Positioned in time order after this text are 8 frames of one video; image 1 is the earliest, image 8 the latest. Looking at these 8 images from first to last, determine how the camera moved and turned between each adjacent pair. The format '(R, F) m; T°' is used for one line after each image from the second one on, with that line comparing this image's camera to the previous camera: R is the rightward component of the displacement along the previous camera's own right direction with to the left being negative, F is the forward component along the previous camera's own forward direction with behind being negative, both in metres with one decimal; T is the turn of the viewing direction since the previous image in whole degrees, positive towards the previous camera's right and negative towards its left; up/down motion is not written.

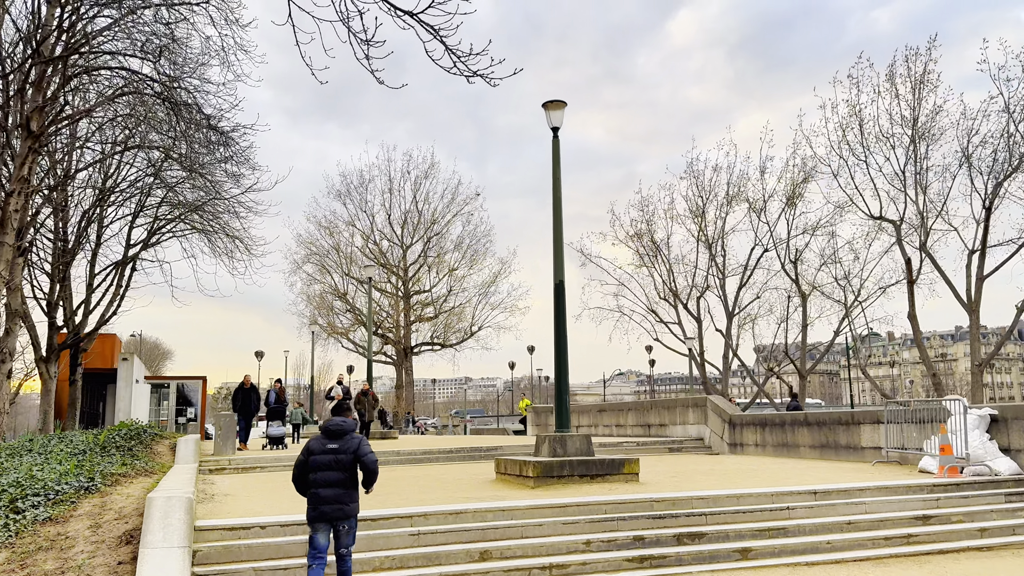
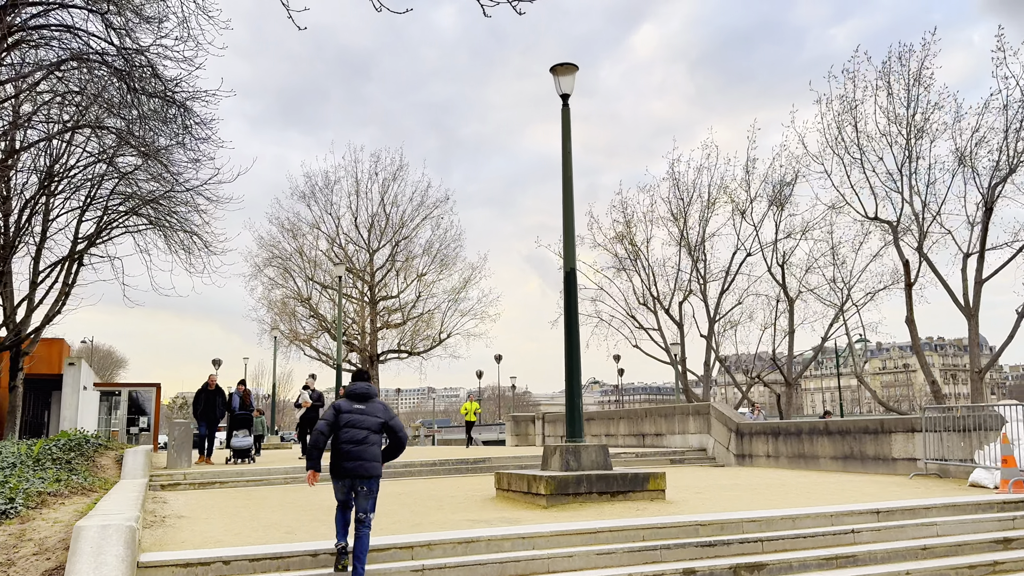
(-0.5, +1.5) m; +3°
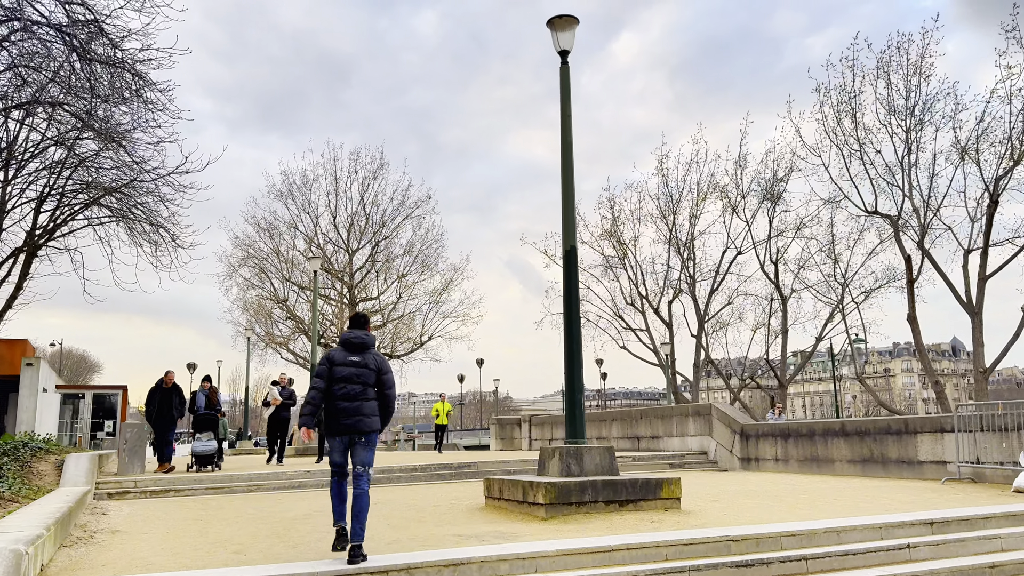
(-0.1, +1.2) m; +1°
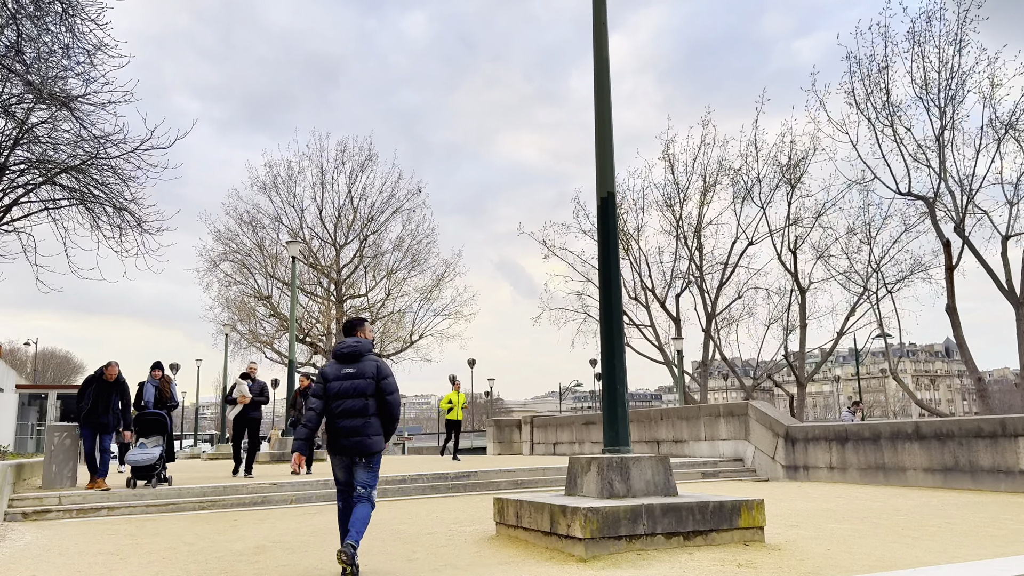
(-0.2, +2.2) m; +1°
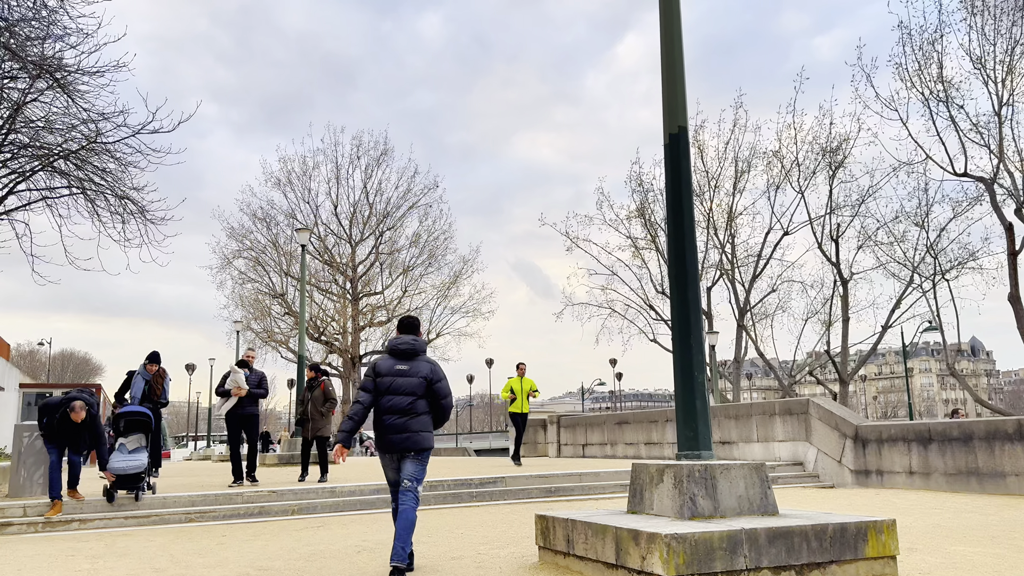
(-0.2, +1.4) m; -1°
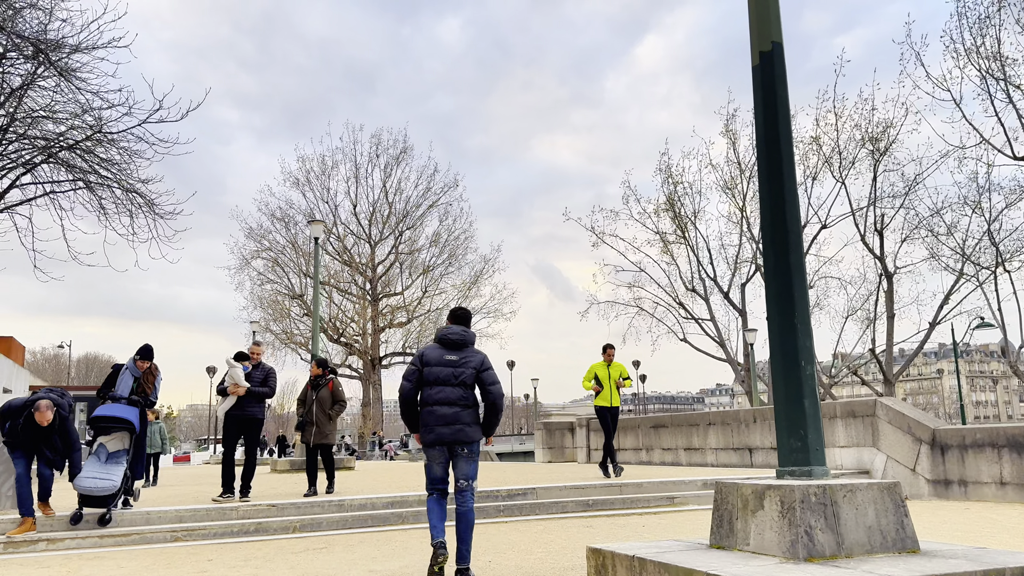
(-0.1, +1.2) m; -1°
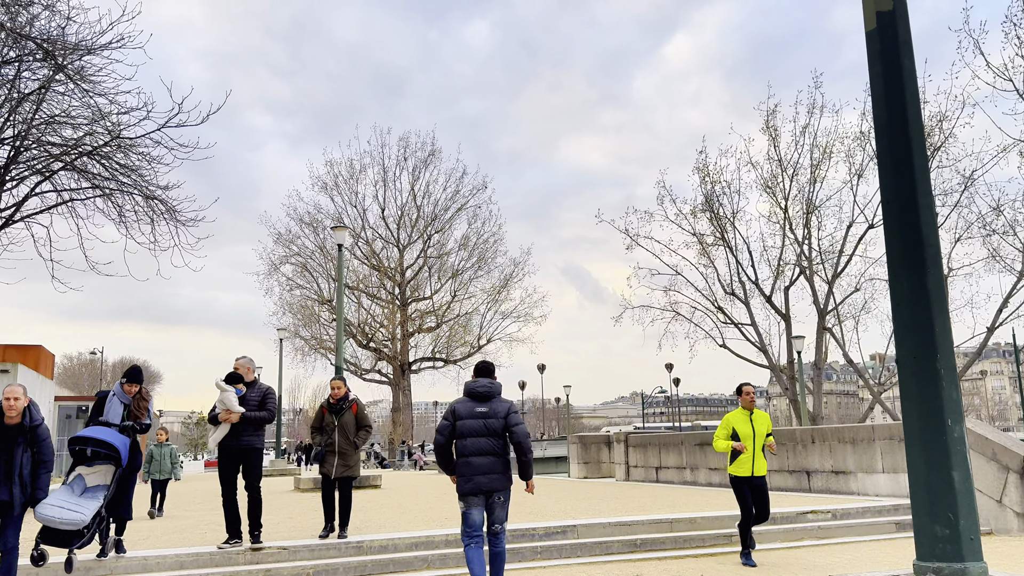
(-0.1, +0.9) m; -2°
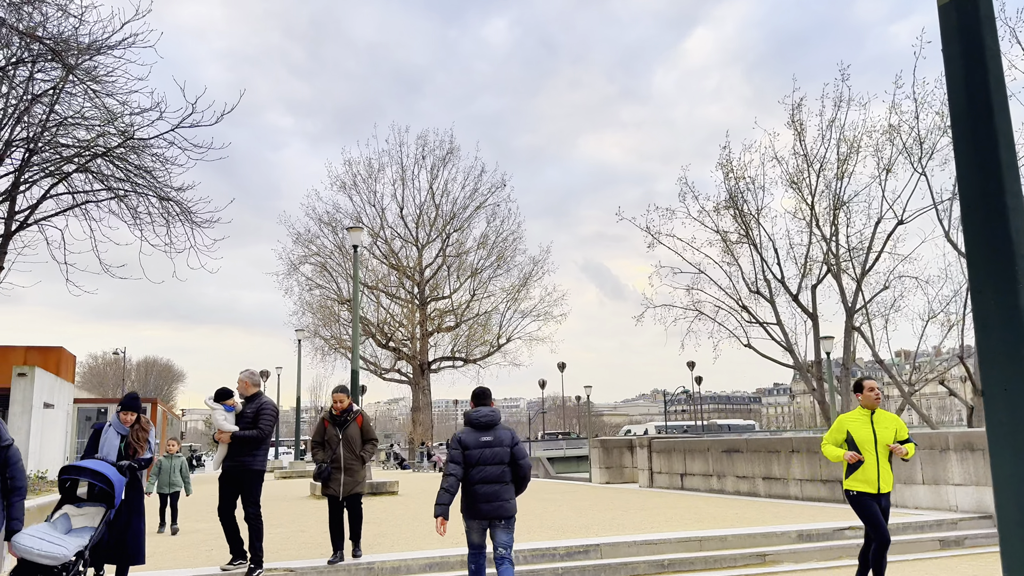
(0.0, +0.4) m; -1°
